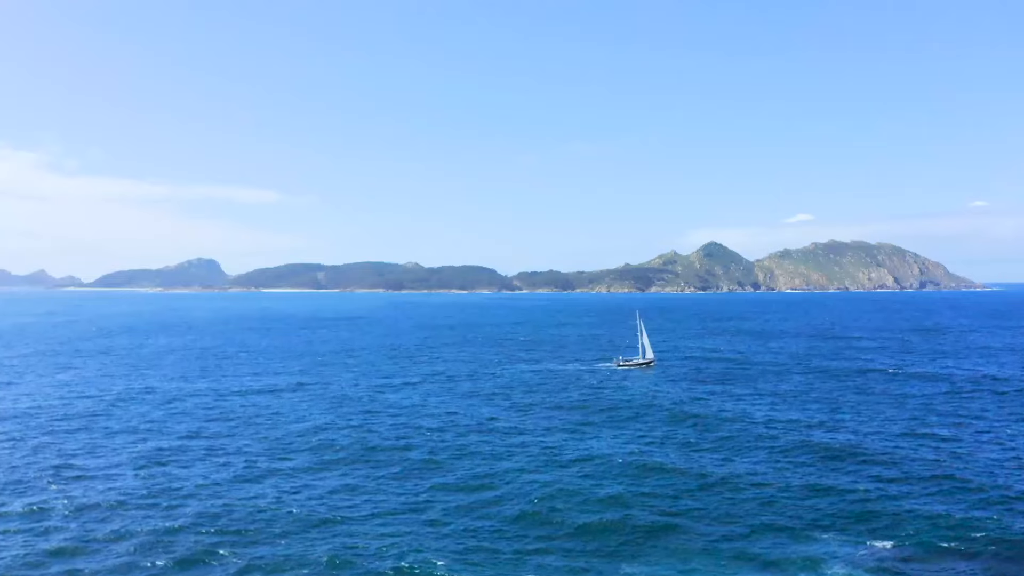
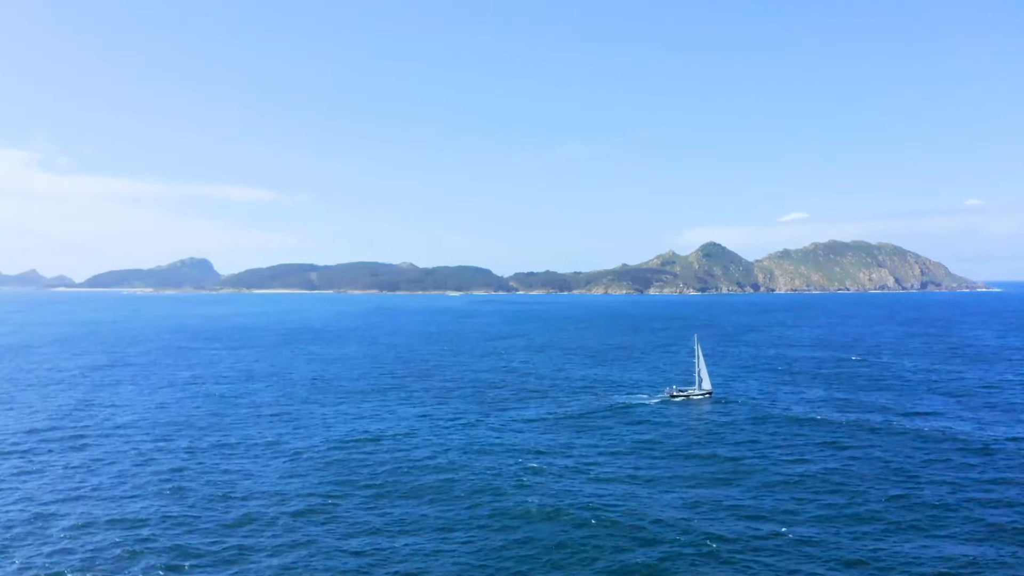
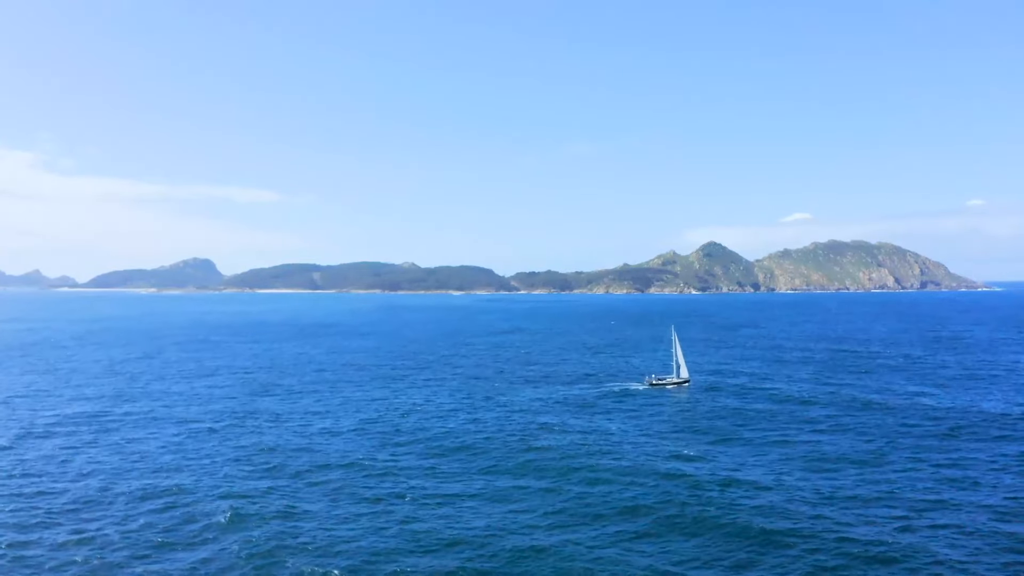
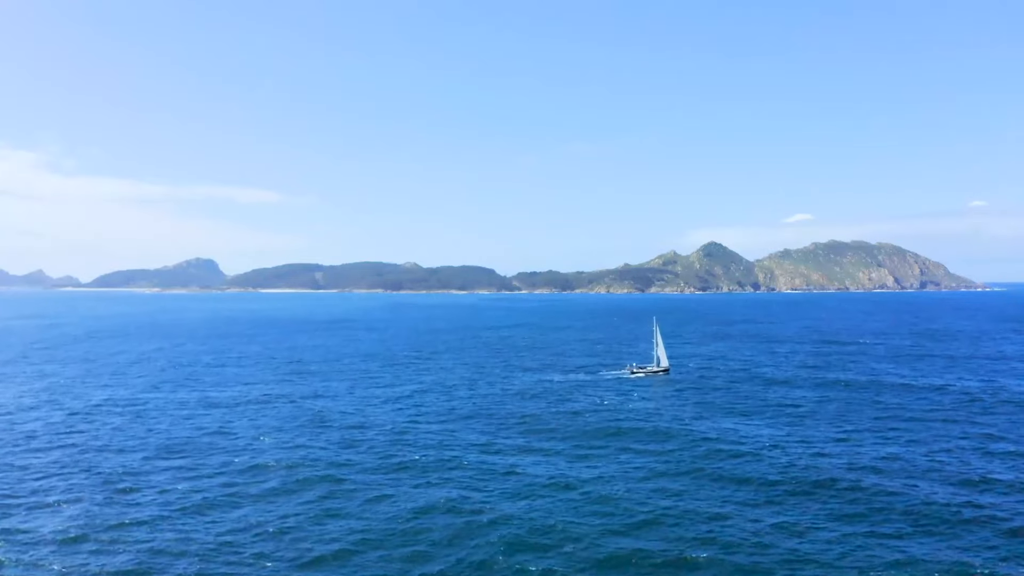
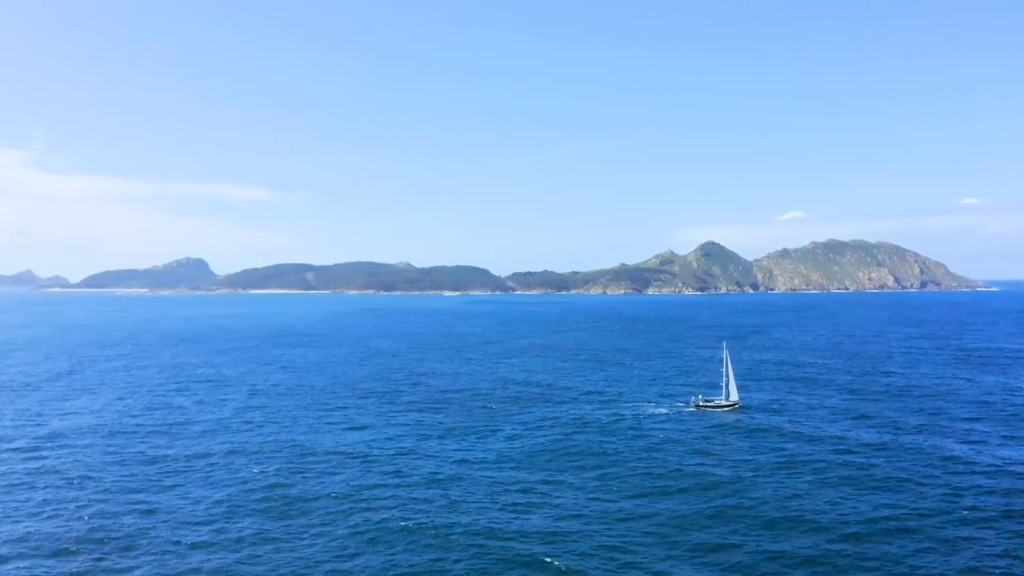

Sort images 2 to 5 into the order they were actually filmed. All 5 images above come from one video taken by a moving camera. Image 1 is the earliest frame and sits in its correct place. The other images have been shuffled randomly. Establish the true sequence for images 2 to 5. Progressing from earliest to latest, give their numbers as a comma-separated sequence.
4, 3, 2, 5
